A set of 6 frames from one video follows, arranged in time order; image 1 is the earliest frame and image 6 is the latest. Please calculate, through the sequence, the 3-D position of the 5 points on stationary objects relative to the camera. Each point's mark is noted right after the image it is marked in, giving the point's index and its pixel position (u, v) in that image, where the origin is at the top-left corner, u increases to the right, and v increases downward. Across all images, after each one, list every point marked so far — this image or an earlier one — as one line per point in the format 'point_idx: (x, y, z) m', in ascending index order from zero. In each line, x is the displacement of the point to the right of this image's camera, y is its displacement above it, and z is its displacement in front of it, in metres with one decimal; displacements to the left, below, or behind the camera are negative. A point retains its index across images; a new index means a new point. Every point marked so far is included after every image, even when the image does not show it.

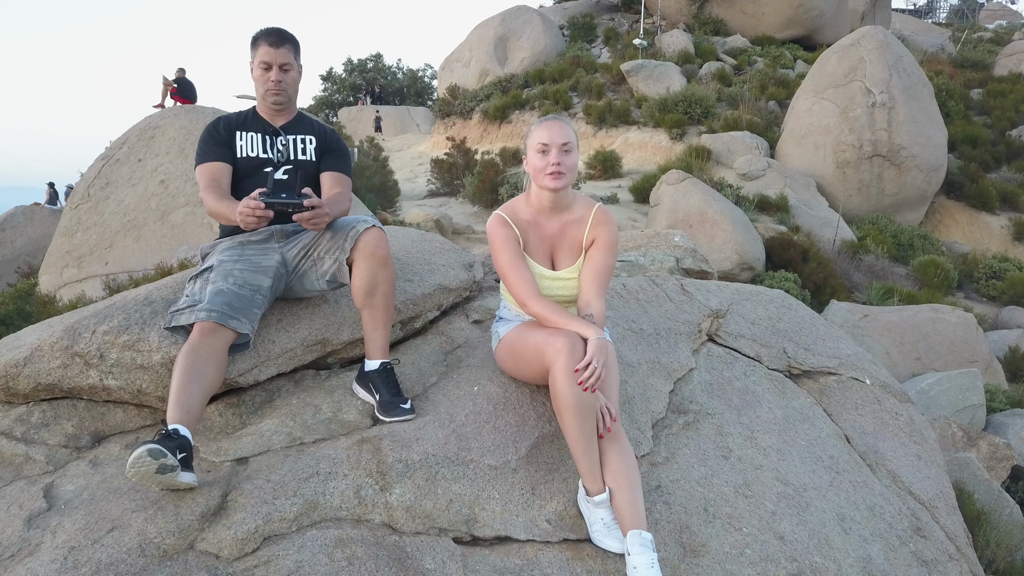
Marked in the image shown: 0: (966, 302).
0: (+4.8, -0.2, +10.2) m
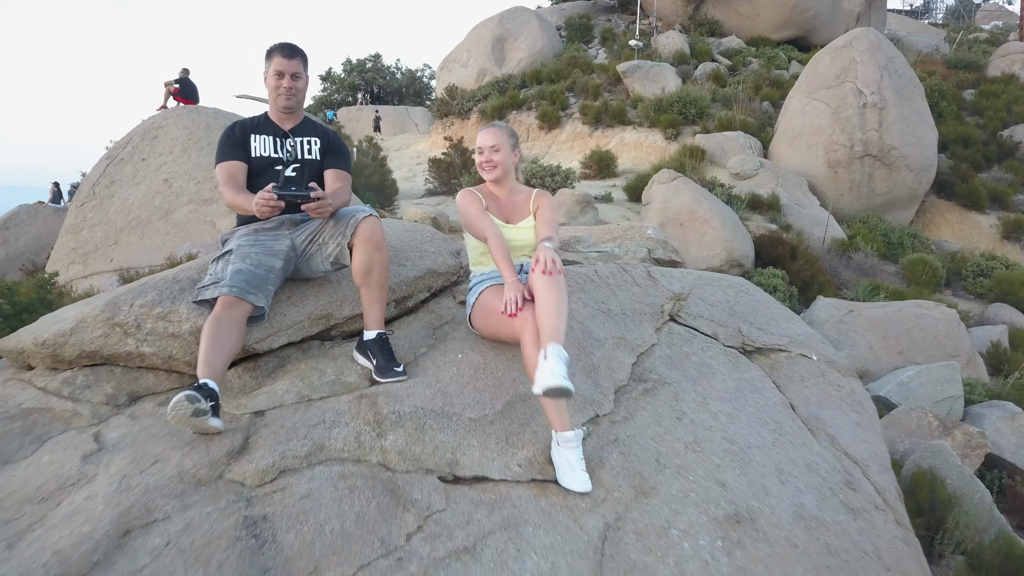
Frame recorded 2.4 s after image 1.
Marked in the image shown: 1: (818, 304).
0: (+4.7, -0.1, +10.4) m
1: (+2.4, -0.1, +7.8) m
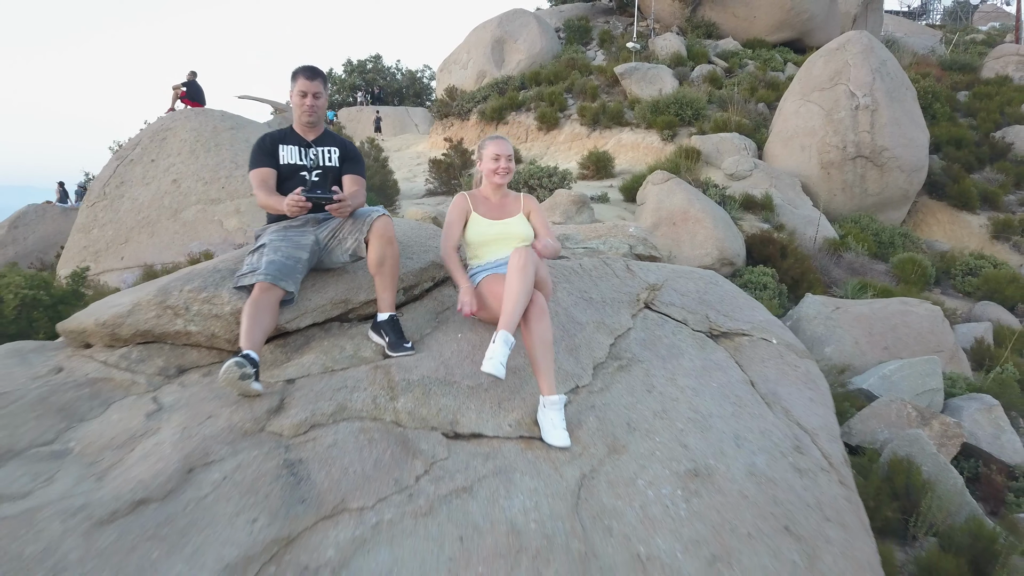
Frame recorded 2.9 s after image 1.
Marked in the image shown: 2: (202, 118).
0: (+4.7, -0.1, +10.7) m
1: (+2.4, -0.1, +8.0) m
2: (-3.0, +1.6, +9.5) m
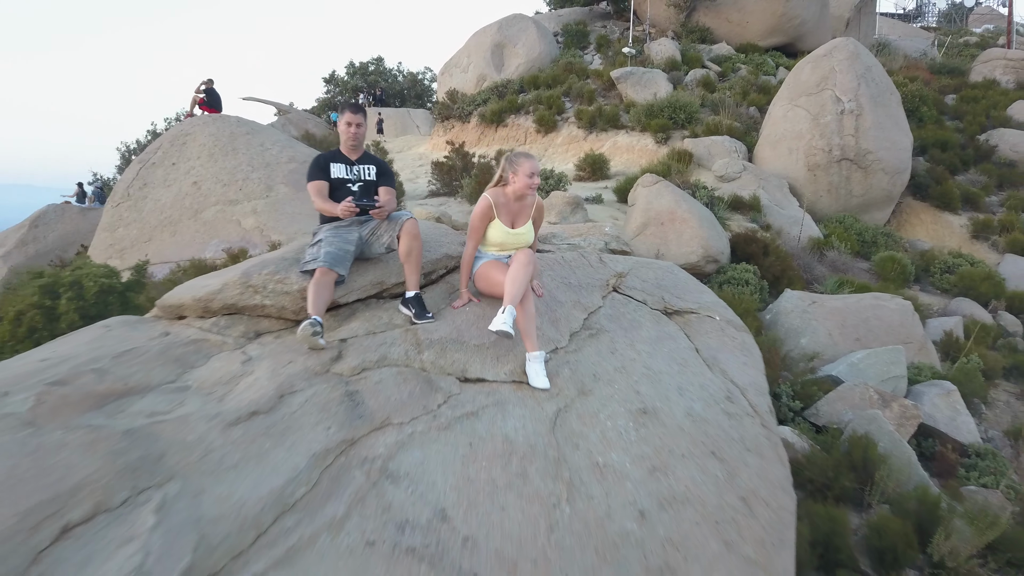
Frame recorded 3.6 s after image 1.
0: (+4.7, -0.1, +11.3) m
1: (+2.4, -0.1, +8.6) m
2: (-3.0, +1.7, +10.1) m
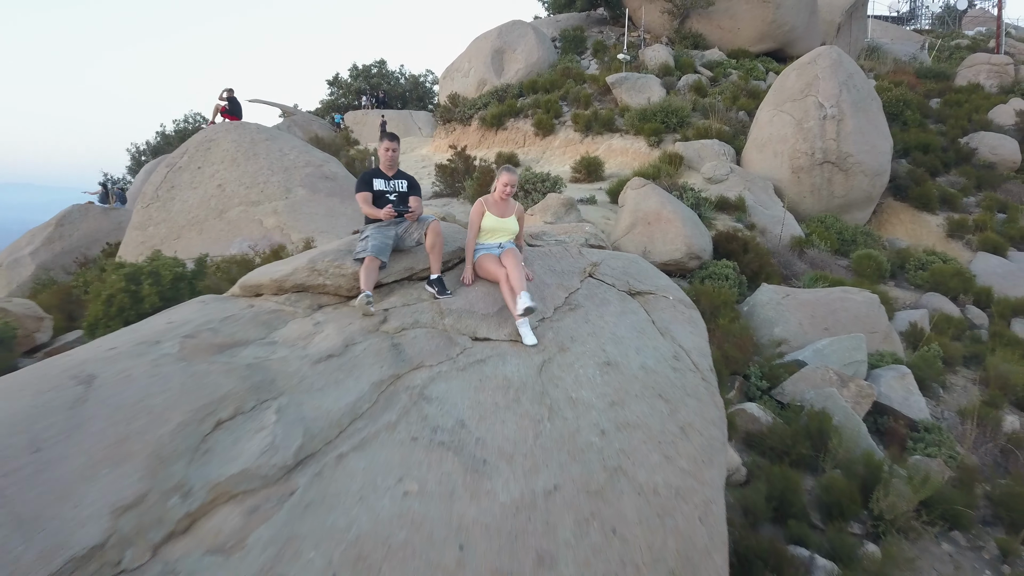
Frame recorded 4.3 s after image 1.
0: (+4.7, 0.0, +12.2) m
1: (+2.4, 0.0, +9.5) m
2: (-3.0, +1.8, +10.9) m
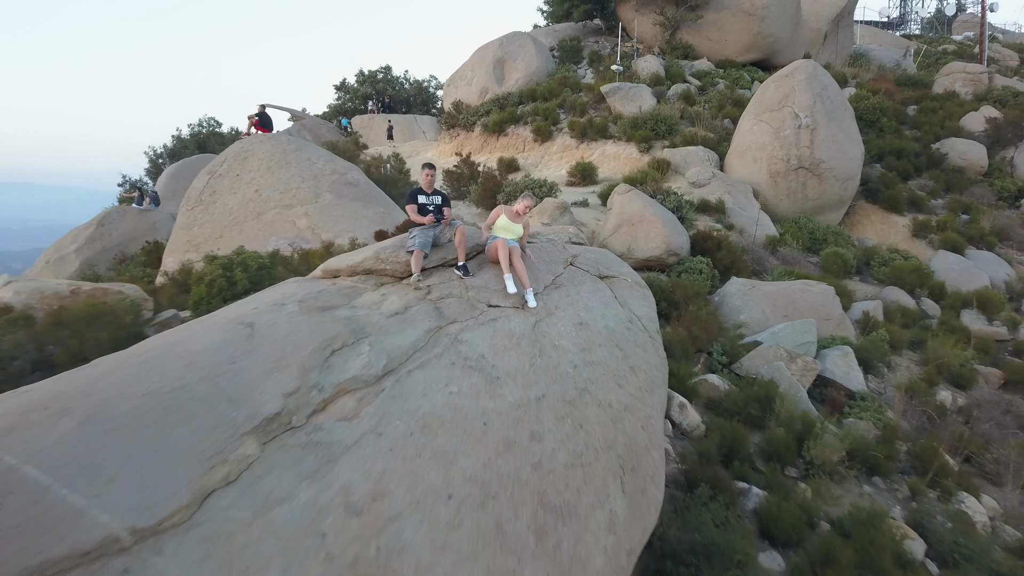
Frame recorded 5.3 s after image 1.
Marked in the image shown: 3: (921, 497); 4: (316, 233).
0: (+4.7, +0.1, +13.6) m
1: (+2.4, +0.1, +10.9) m
2: (-3.0, +1.8, +12.4) m
3: (+2.7, -1.4, +6.6) m
4: (-2.2, +0.6, +11.2) m
